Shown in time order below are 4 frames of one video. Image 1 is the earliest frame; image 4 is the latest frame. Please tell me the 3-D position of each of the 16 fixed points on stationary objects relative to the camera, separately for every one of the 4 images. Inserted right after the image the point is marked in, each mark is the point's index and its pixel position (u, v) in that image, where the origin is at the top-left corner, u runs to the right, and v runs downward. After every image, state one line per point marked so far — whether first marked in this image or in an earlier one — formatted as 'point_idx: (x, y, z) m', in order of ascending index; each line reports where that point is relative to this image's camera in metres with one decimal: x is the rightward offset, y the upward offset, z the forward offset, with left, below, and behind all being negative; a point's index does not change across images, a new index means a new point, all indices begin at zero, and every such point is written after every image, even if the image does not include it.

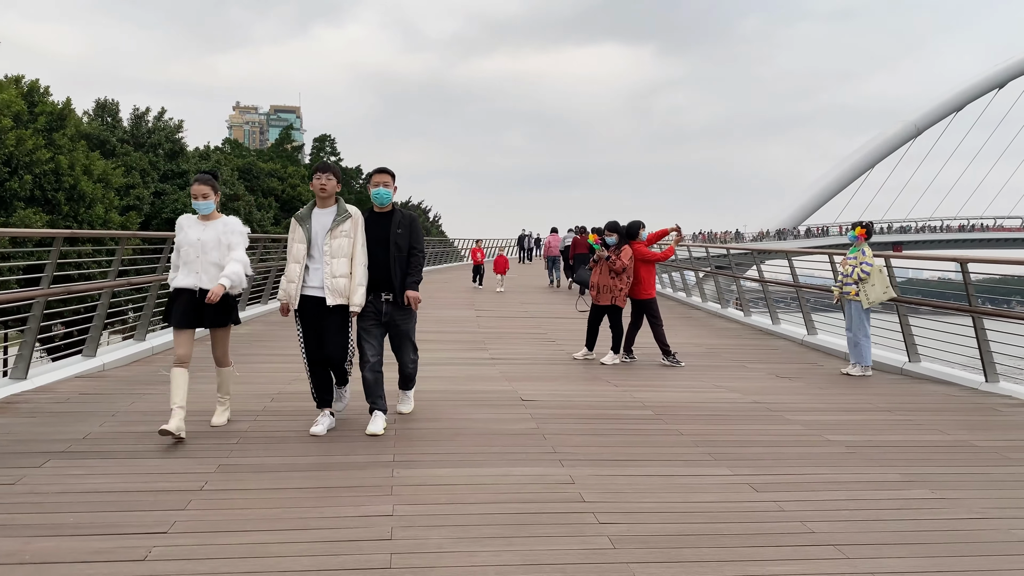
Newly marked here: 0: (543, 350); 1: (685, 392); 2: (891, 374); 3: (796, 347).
0: (+0.3, -0.7, +8.4) m
1: (+1.3, -0.8, +6.0) m
2: (+3.5, -0.8, +7.4) m
3: (+3.3, -0.7, +9.4) m
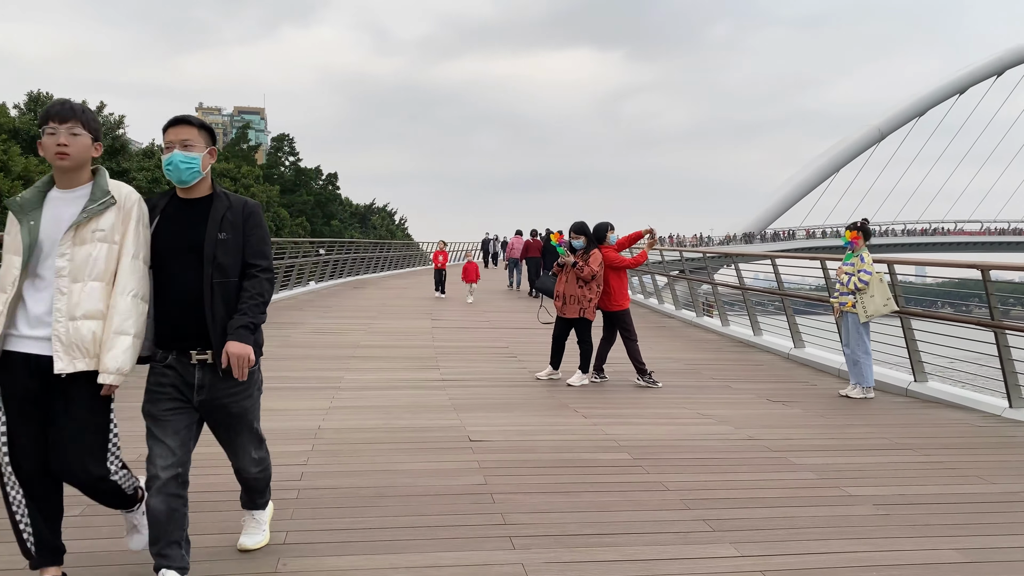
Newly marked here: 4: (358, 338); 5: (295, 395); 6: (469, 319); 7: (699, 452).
0: (-0.1, -0.8, +7.4) m
1: (+1.0, -0.9, +5.1) m
2: (+3.1, -0.9, +6.5) m
3: (+2.9, -0.8, +8.5) m
4: (-1.8, -0.6, +9.4) m
5: (-1.6, -0.8, +6.0) m
6: (-0.6, -0.4, +11.3) m
7: (+1.0, -0.9, +4.4) m
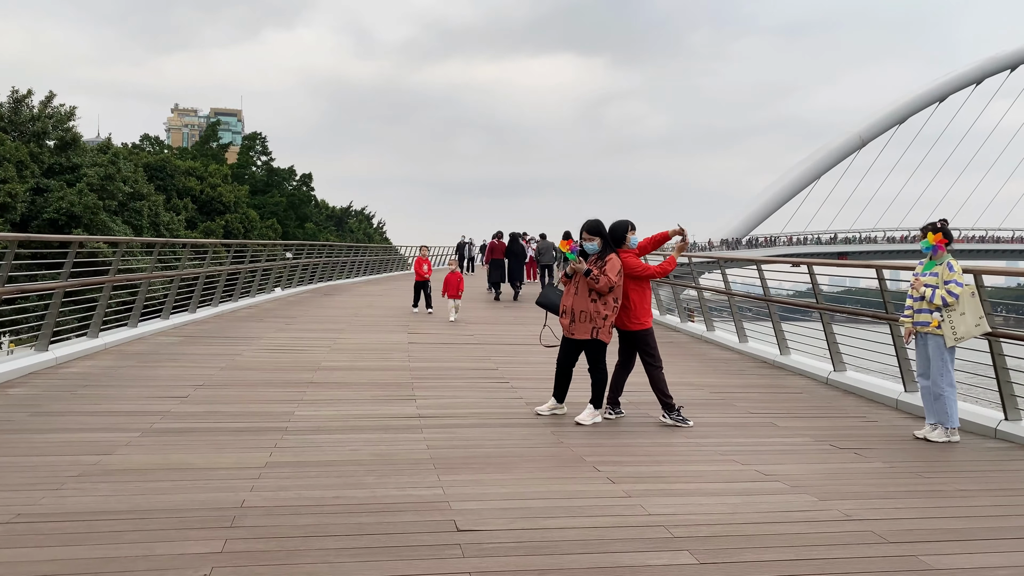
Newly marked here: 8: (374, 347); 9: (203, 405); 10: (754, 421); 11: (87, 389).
0: (-0.1, -0.8, +6.1) m
1: (+1.0, -1.0, +3.7) m
2: (+3.1, -1.0, +5.2) m
3: (+2.8, -0.9, +7.2) m
4: (-1.9, -0.7, +8.0) m
5: (-1.6, -0.9, +4.6) m
6: (-0.8, -0.6, +9.9) m
7: (+1.1, -1.0, +3.0) m
8: (-1.5, -0.6, +8.8) m
9: (-2.2, -0.8, +5.7) m
10: (+1.7, -0.9, +5.7) m
11: (-3.3, -0.8, +6.2) m
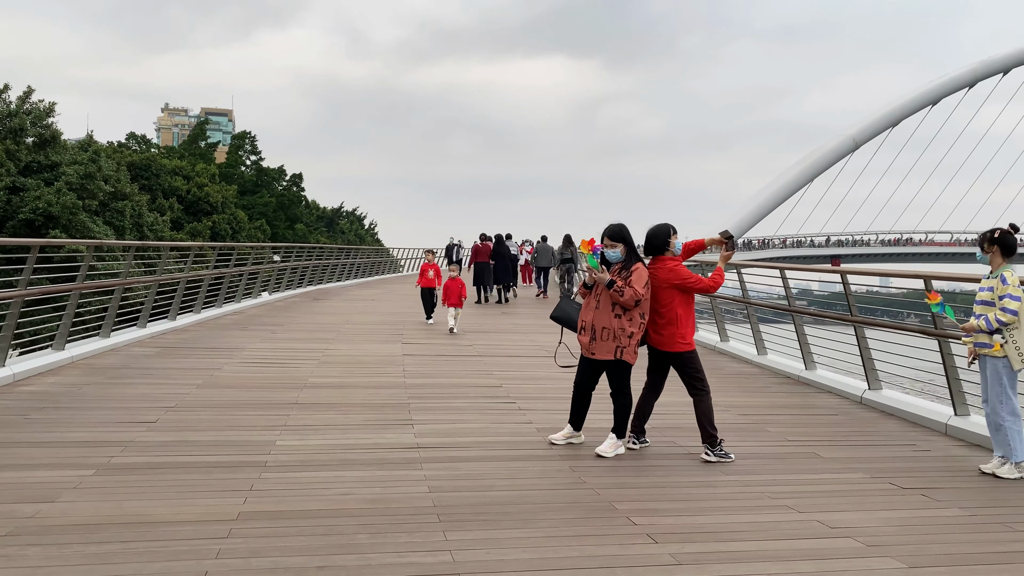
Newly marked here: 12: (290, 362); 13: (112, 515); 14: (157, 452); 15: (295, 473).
0: (-0.1, -0.9, +5.4) m
1: (+1.1, -1.0, +3.1) m
2: (+3.2, -1.1, +4.6) m
3: (+2.9, -1.0, +6.6) m
4: (-1.9, -0.8, +7.3) m
5: (-1.6, -1.0, +3.9) m
6: (-0.7, -0.6, +9.2) m
7: (+1.1, -1.1, +2.4) m
8: (-1.5, -0.7, +8.1) m
9: (-2.1, -0.9, +5.1) m
10: (+1.8, -1.0, +5.1) m
11: (-3.3, -0.9, +5.5) m
12: (-2.2, -0.7, +7.9) m
13: (-1.7, -1.0, +3.4) m
14: (-2.0, -0.9, +4.6) m
15: (-1.2, -1.0, +4.2) m
